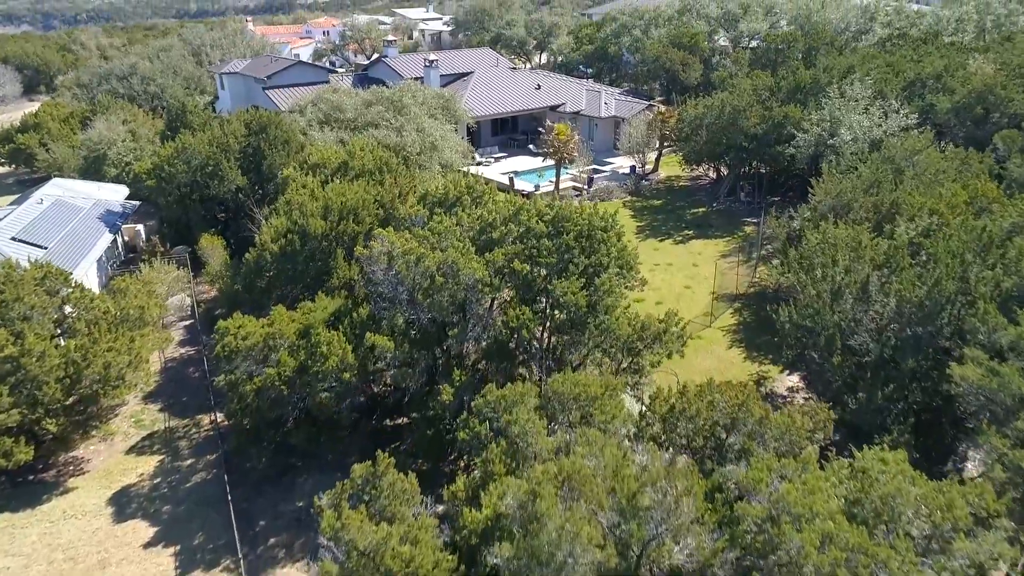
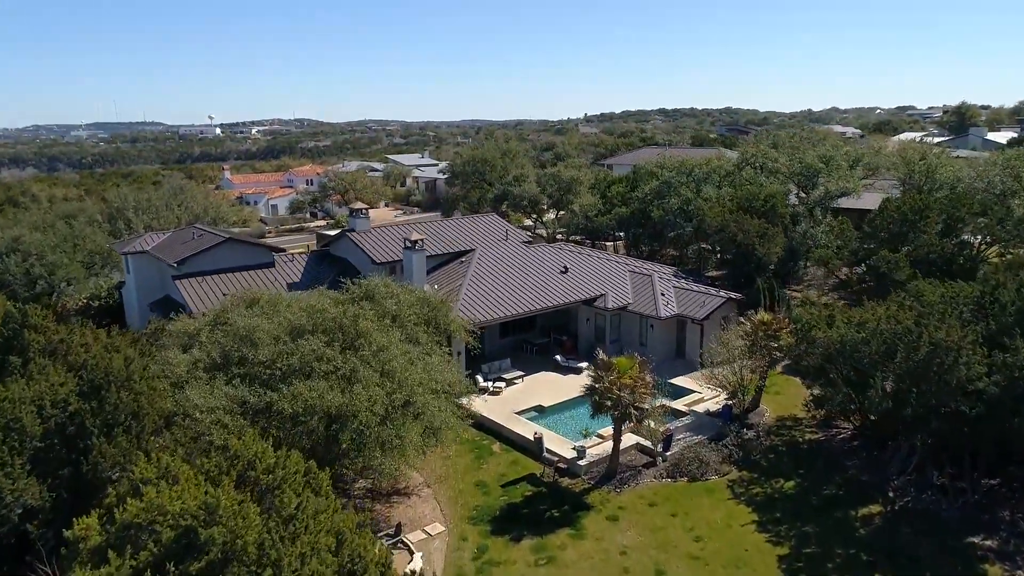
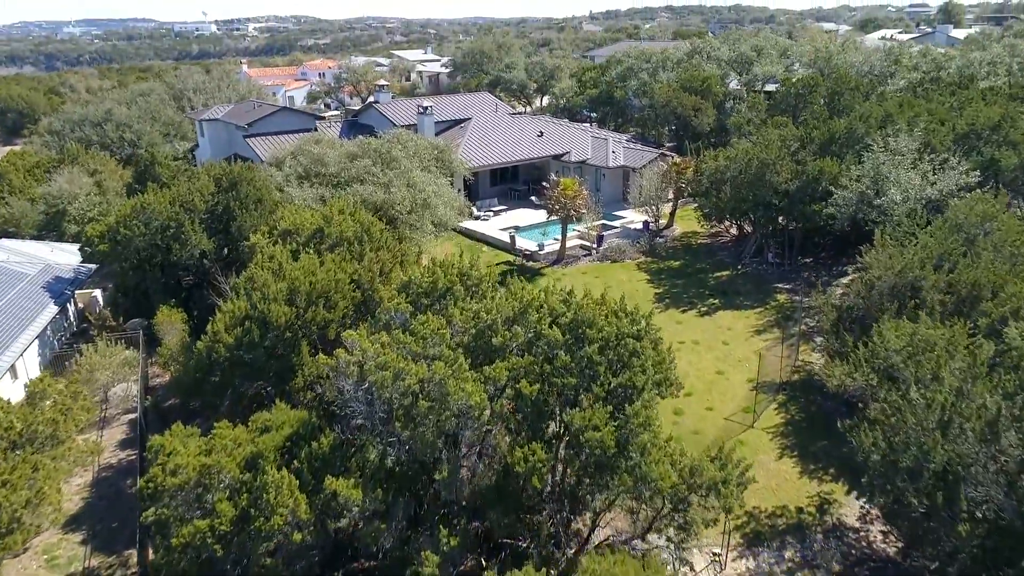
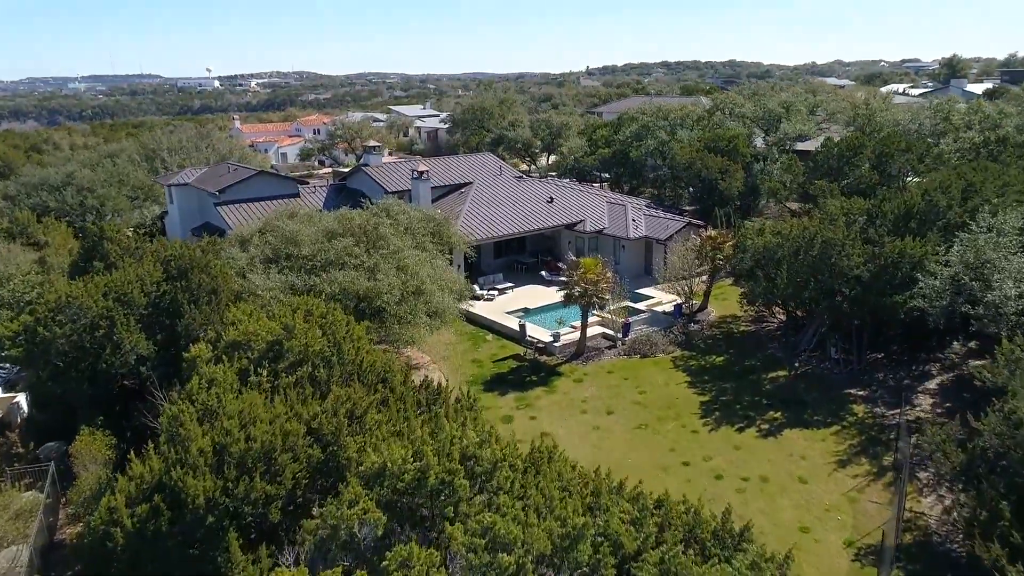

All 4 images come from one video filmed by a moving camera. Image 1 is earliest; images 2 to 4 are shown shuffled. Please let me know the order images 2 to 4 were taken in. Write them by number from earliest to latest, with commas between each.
3, 4, 2
